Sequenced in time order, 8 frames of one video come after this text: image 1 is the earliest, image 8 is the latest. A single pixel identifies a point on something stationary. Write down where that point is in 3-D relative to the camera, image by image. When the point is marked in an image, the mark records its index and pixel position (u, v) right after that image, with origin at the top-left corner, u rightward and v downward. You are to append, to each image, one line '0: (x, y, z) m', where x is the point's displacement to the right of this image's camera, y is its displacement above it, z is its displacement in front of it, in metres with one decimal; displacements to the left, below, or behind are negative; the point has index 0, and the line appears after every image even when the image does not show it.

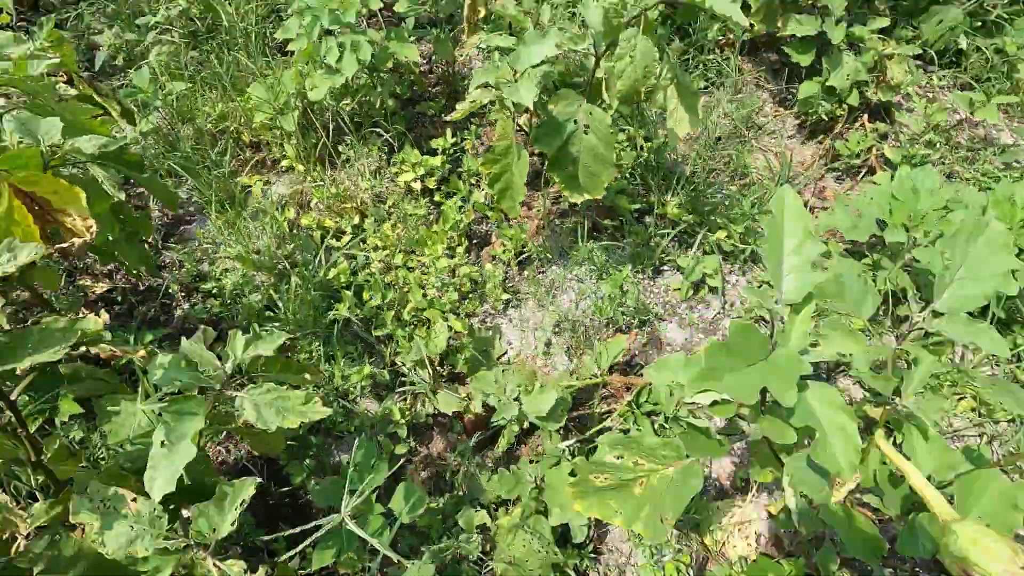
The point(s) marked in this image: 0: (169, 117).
0: (-1.4, +0.7, +2.2) m
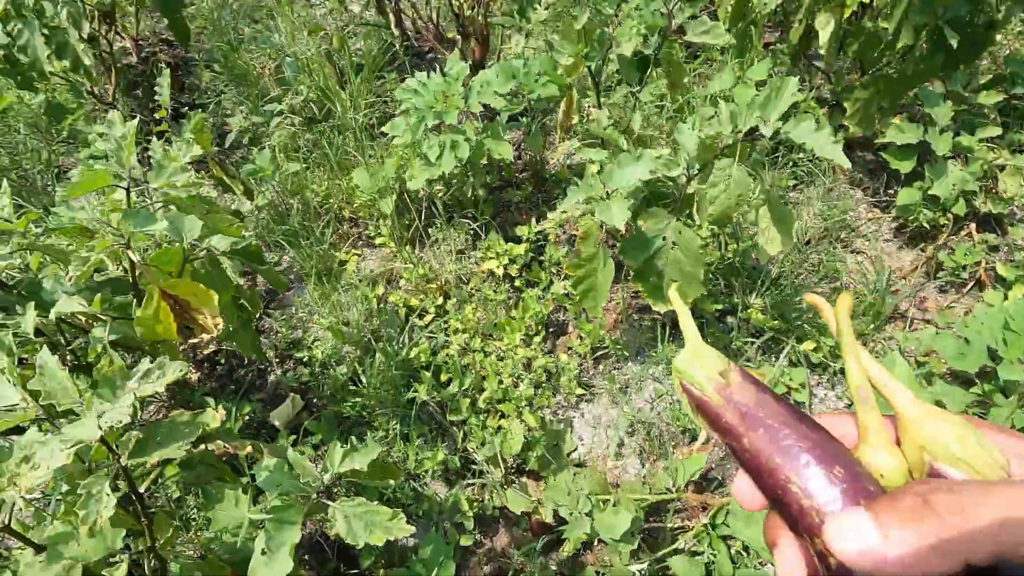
0: (-1.0, +0.4, +2.4) m
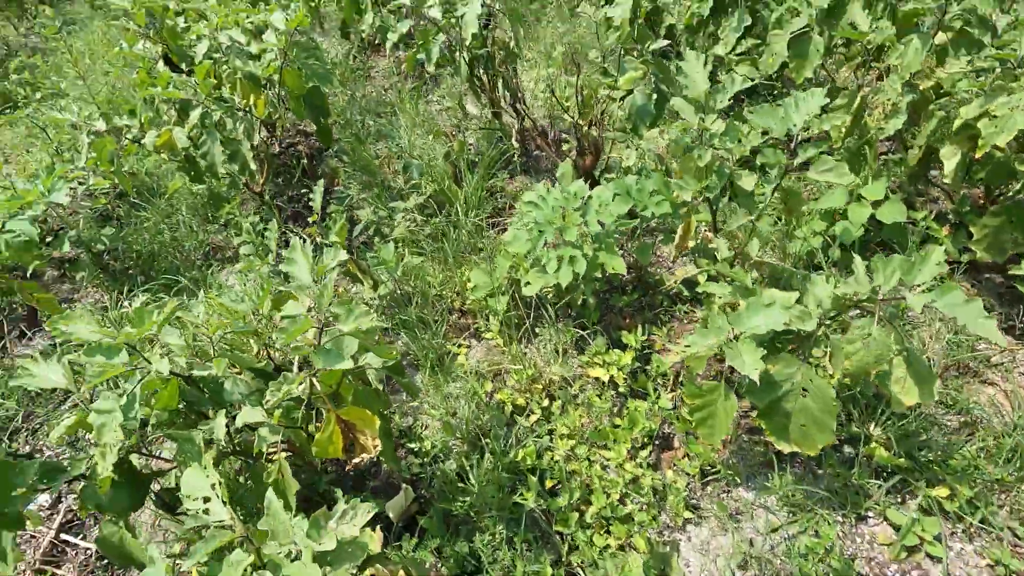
0: (-0.5, 0.0, +2.6) m
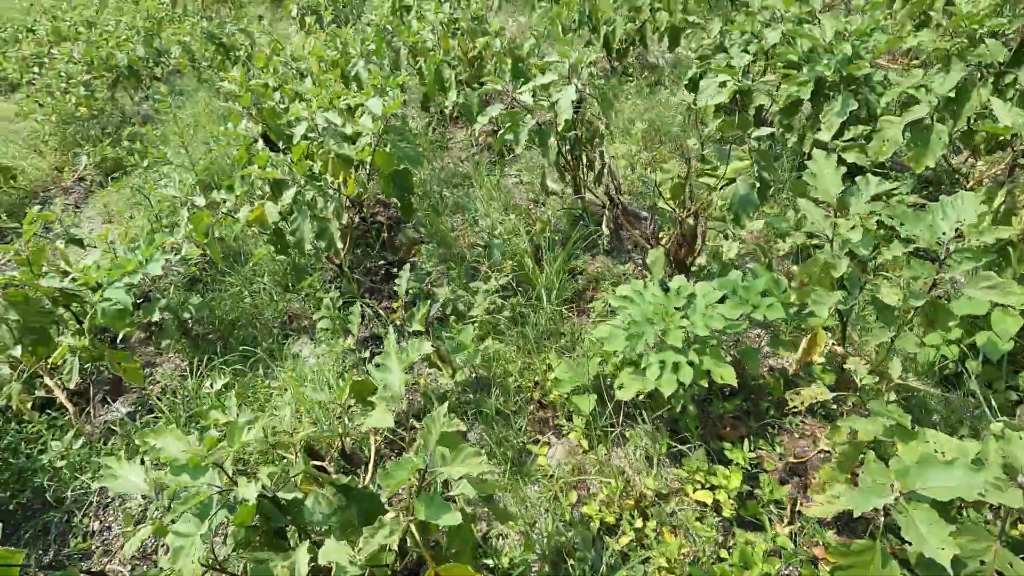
0: (-0.2, -0.4, +2.5) m
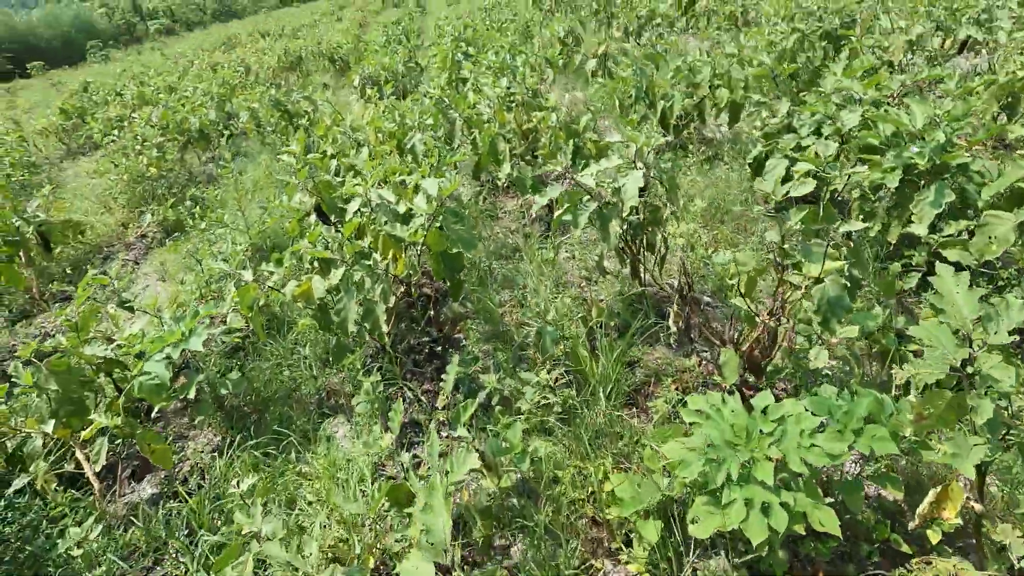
0: (+0.1, -0.8, +2.3) m
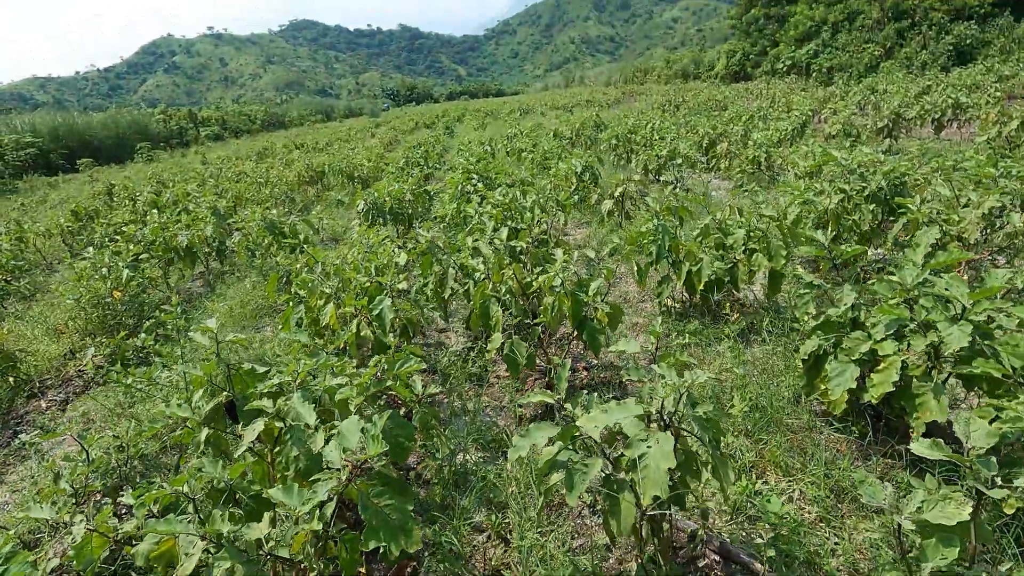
0: (-0.1, -1.7, +1.2) m
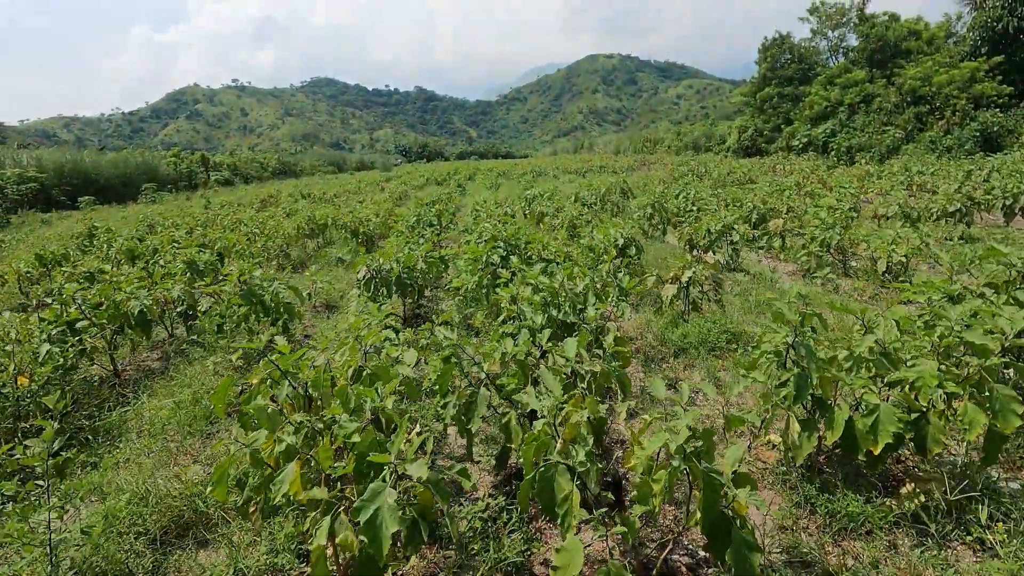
0: (+0.1, -2.1, -0.4) m
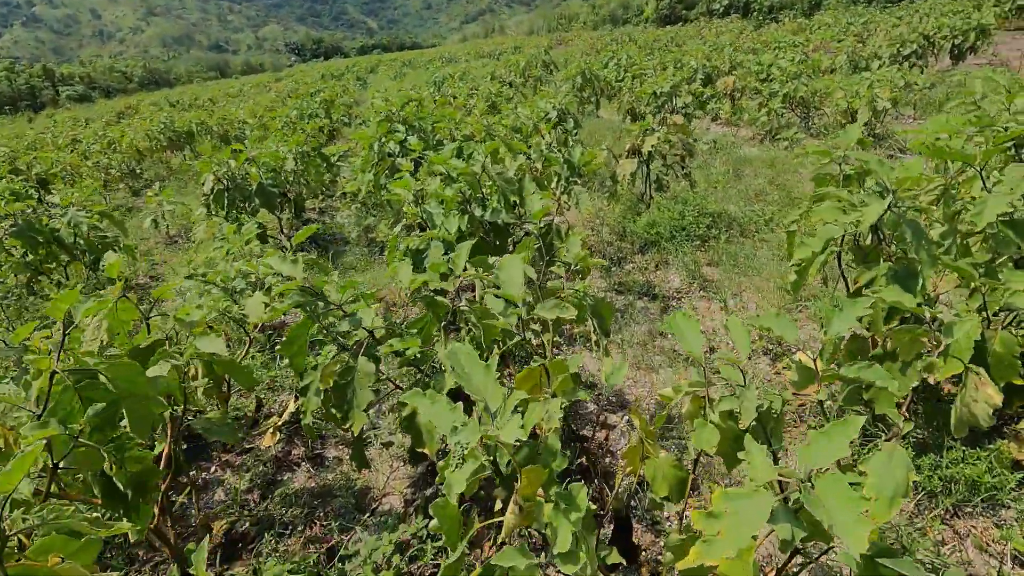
0: (+0.4, -2.3, -1.4) m
